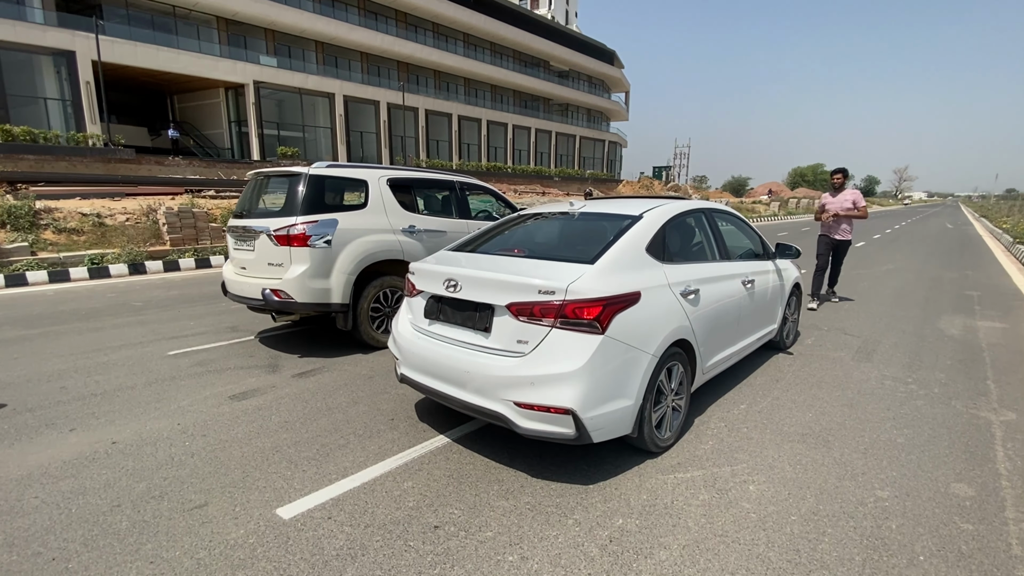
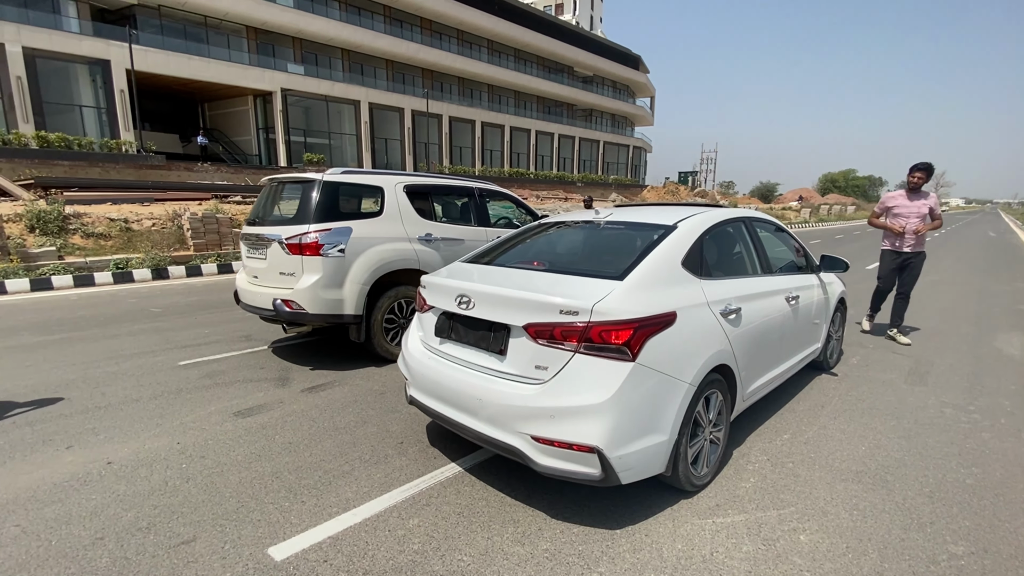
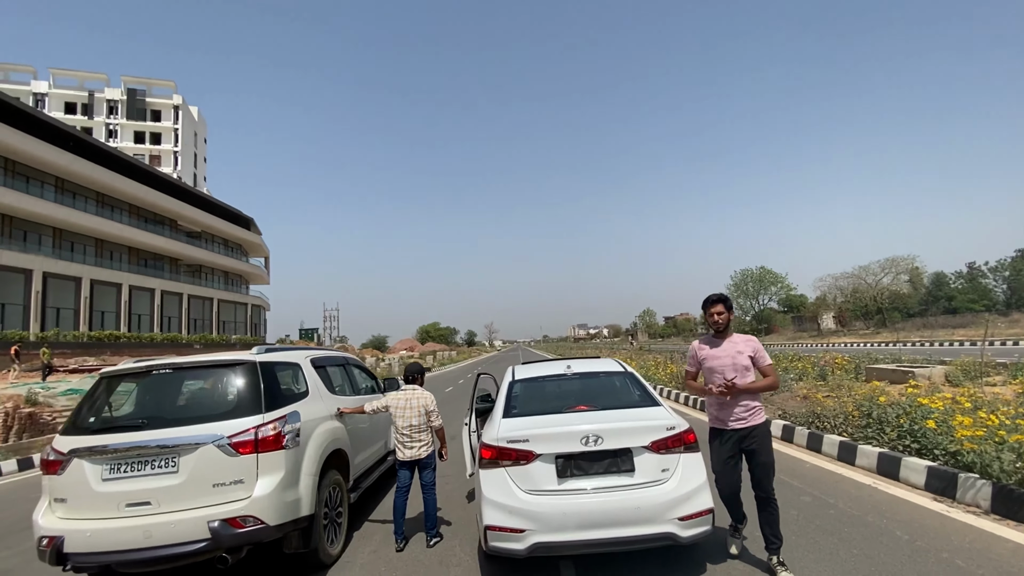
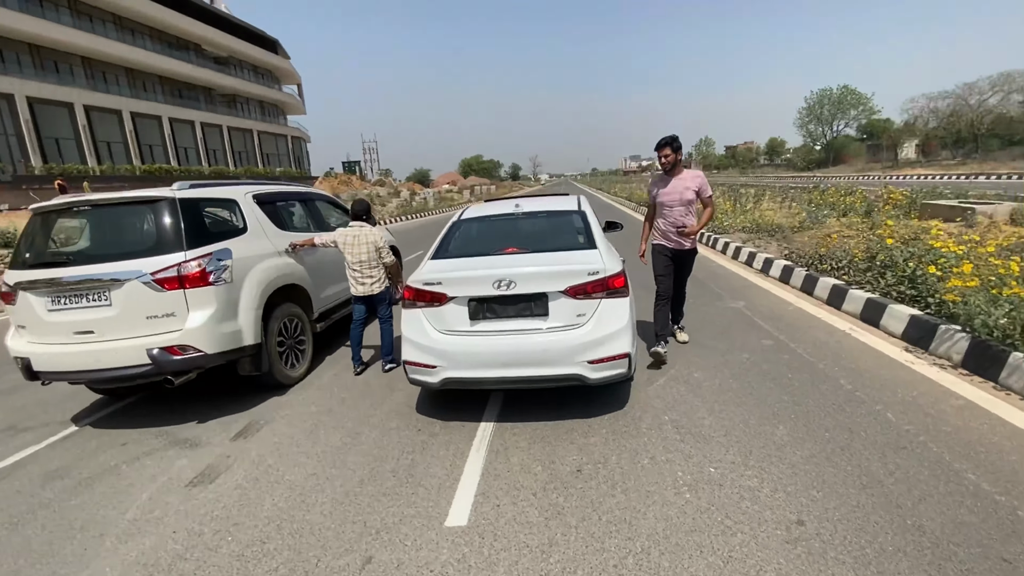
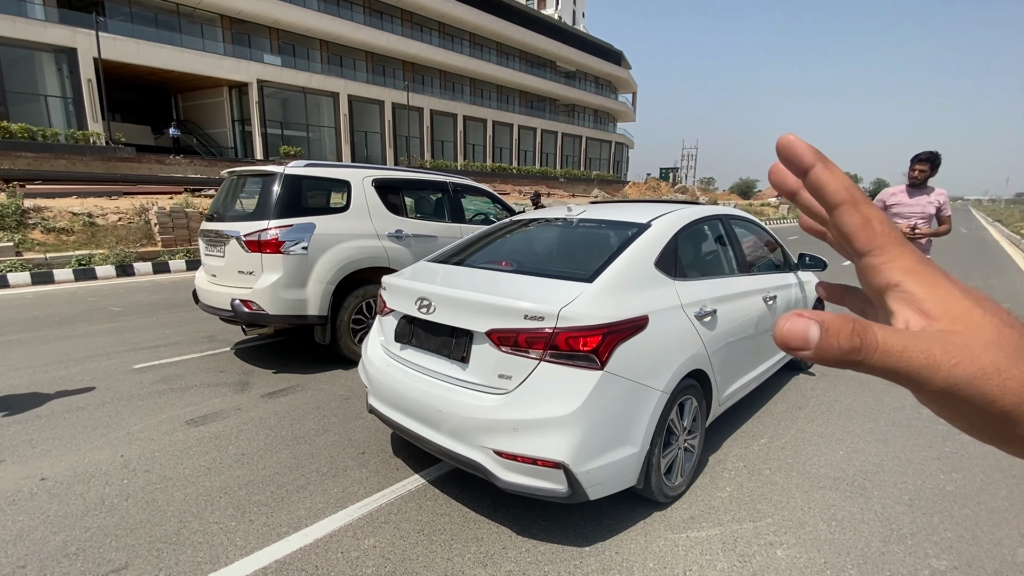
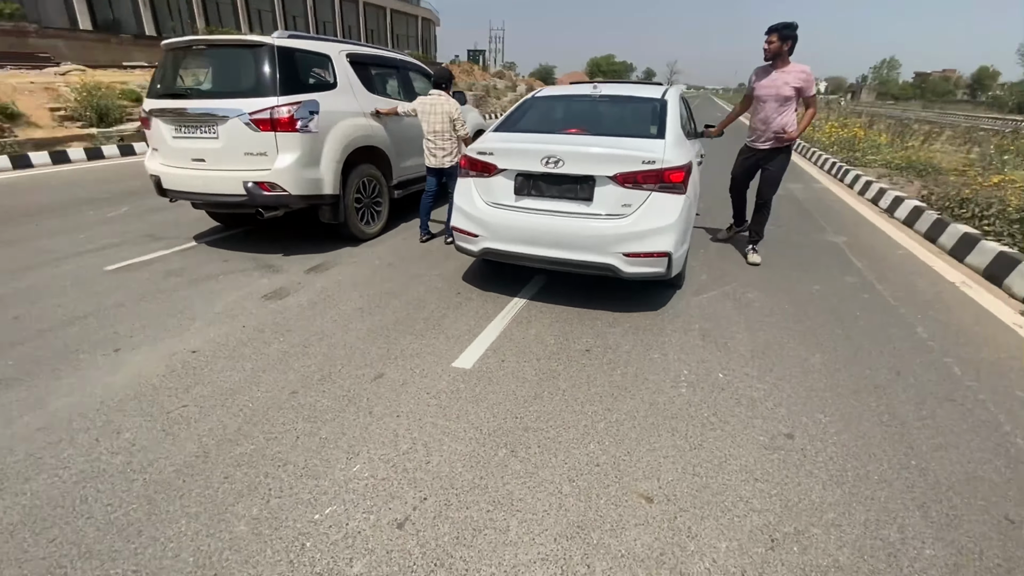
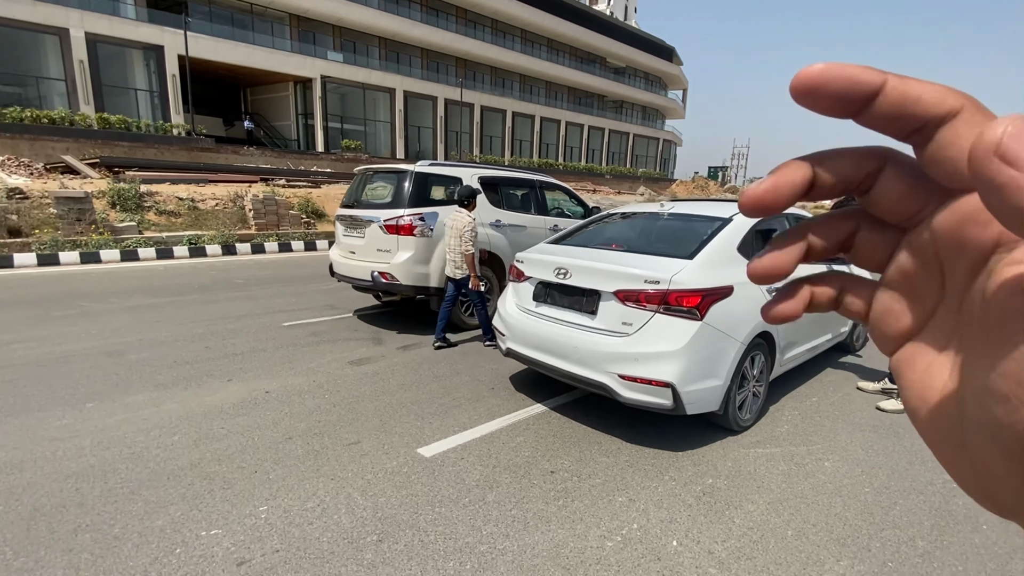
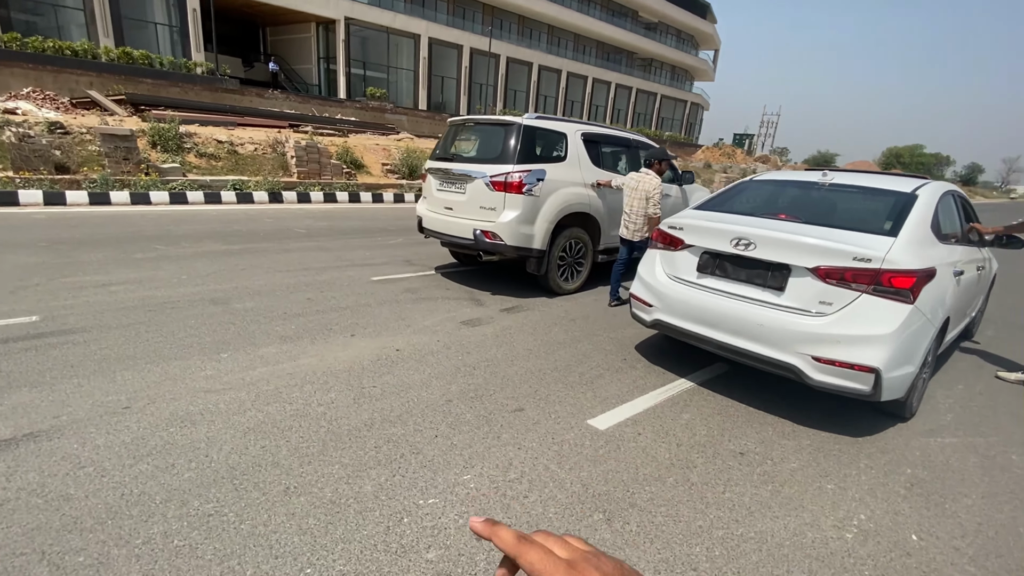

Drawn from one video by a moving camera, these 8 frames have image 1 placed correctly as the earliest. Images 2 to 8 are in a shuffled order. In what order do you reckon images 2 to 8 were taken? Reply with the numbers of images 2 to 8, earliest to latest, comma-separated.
2, 5, 7, 8, 6, 4, 3
